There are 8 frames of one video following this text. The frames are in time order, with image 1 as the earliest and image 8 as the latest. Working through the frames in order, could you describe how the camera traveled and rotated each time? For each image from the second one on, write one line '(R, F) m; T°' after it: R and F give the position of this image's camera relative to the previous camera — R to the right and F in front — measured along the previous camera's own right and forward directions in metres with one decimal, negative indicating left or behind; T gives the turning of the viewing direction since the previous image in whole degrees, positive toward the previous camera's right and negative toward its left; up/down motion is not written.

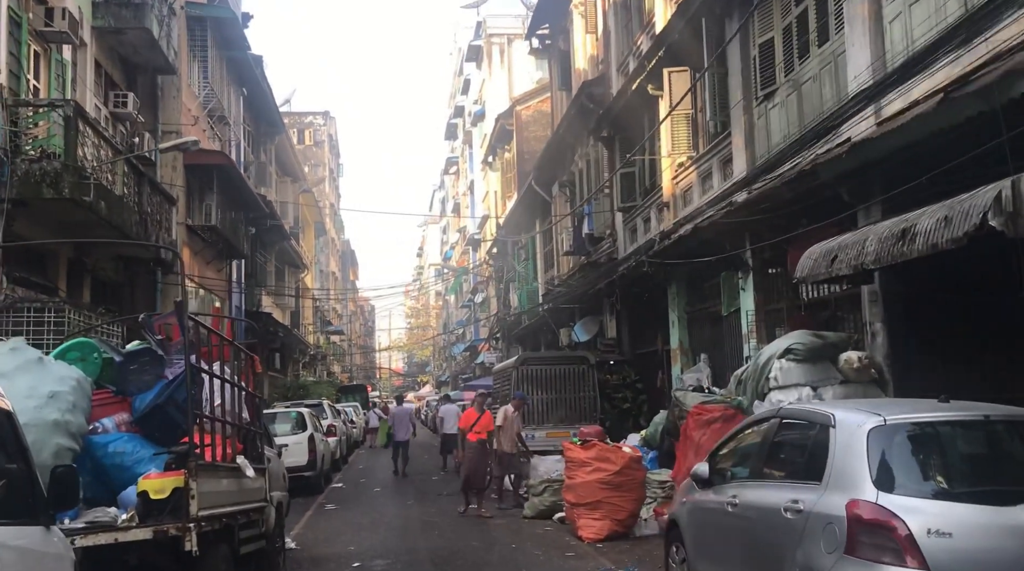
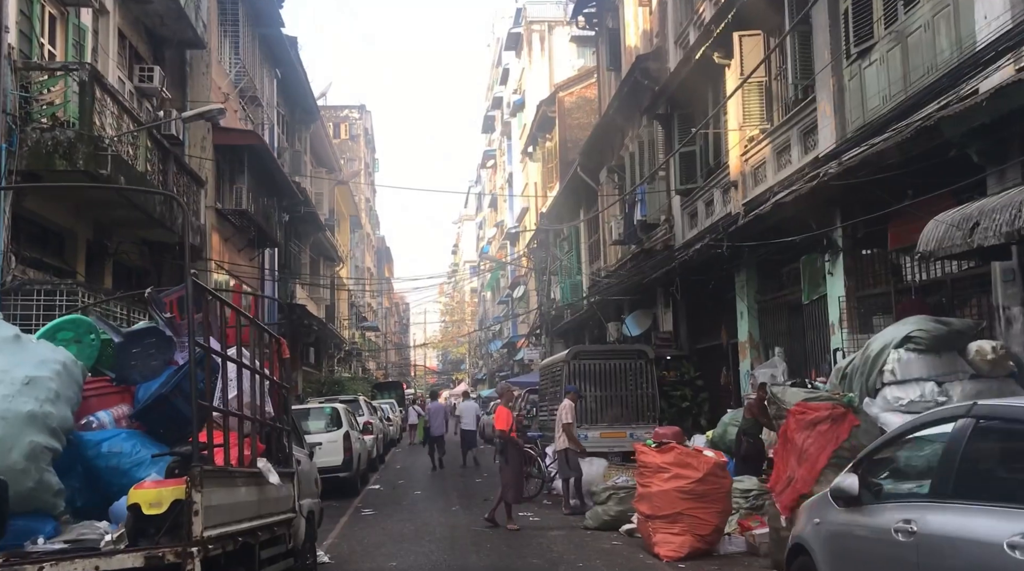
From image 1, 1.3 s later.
(-0.3, +1.3) m; -2°
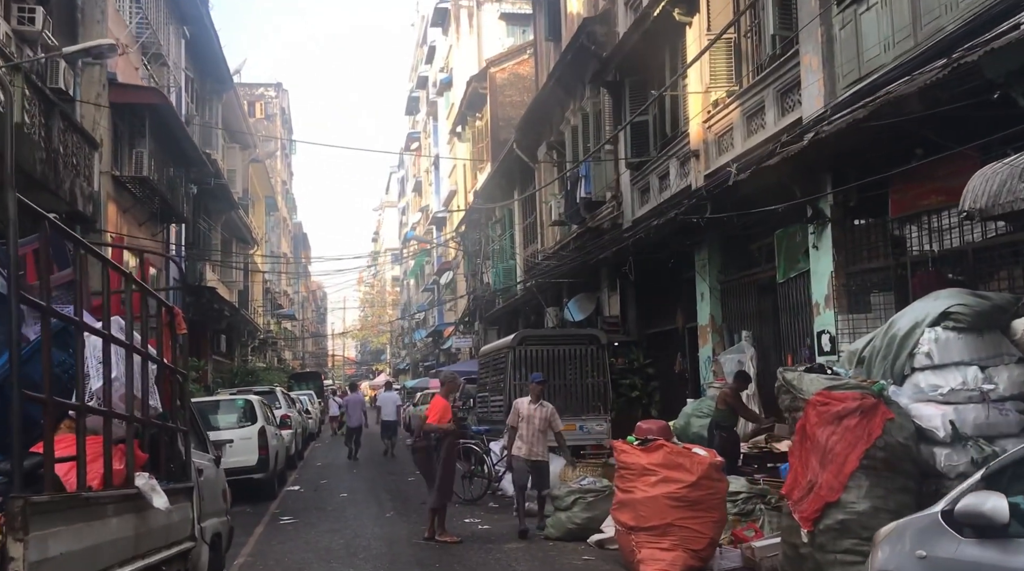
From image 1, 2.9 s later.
(-0.3, +1.6) m; +5°
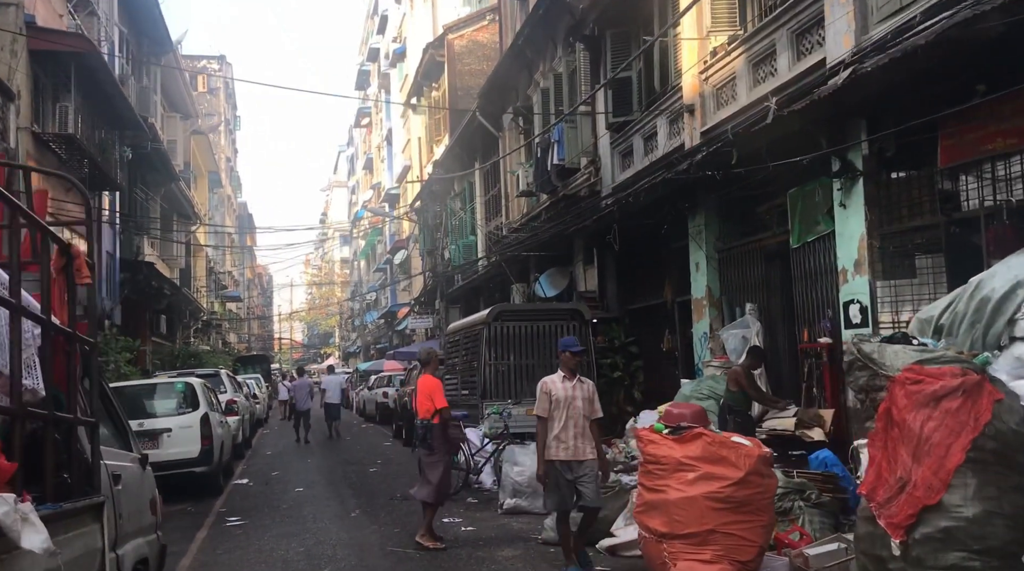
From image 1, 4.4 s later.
(-0.4, +1.4) m; +3°
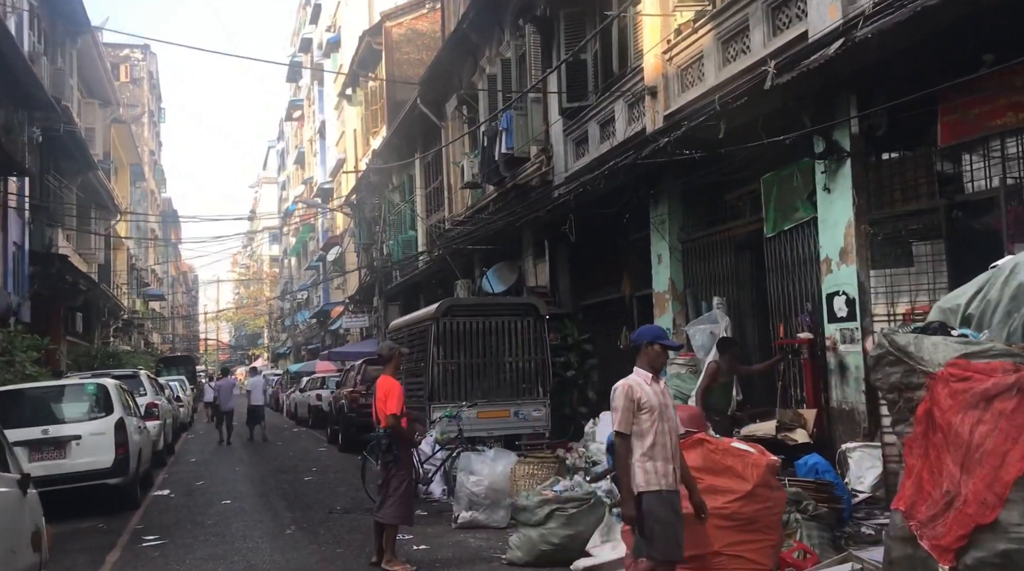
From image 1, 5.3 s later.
(-0.2, +0.9) m; +4°
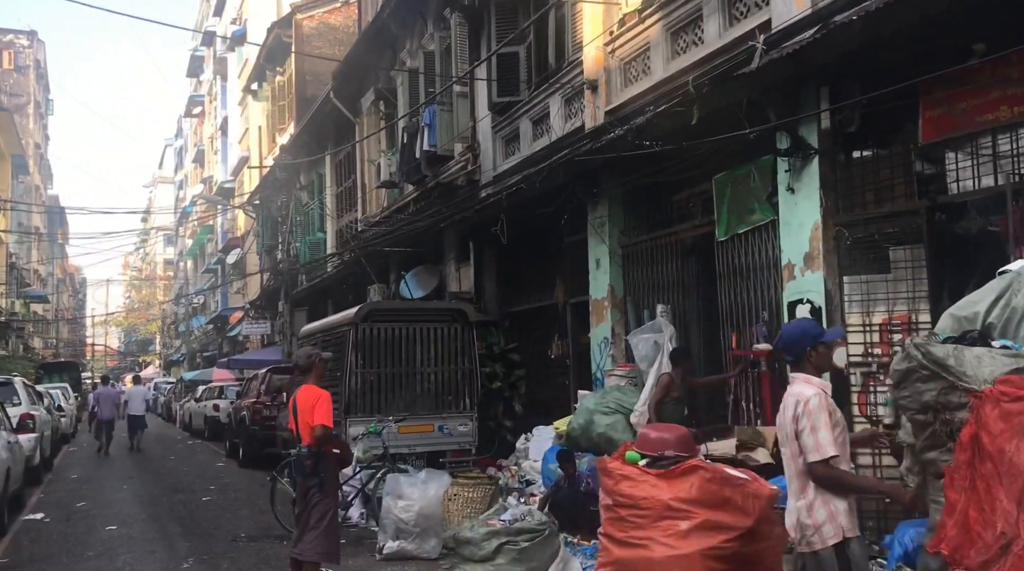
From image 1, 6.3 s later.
(-0.3, +0.9) m; +6°
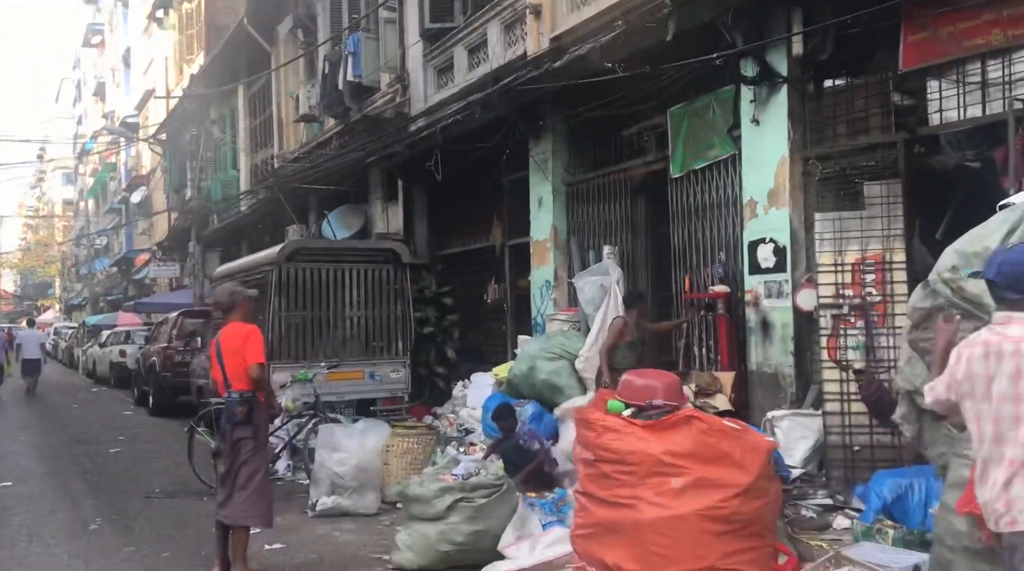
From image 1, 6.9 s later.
(-0.2, +0.6) m; +5°
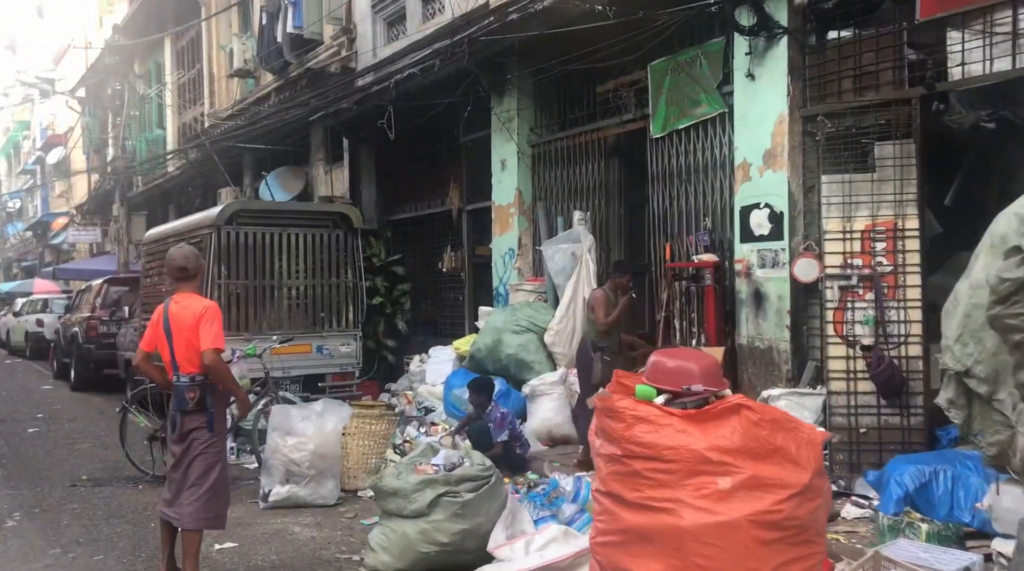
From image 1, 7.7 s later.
(-0.3, +0.7) m; +4°
